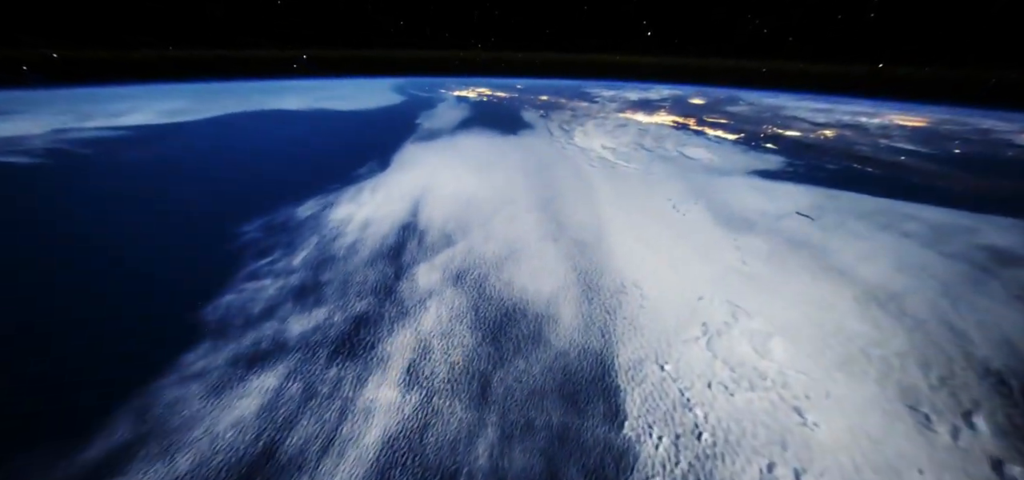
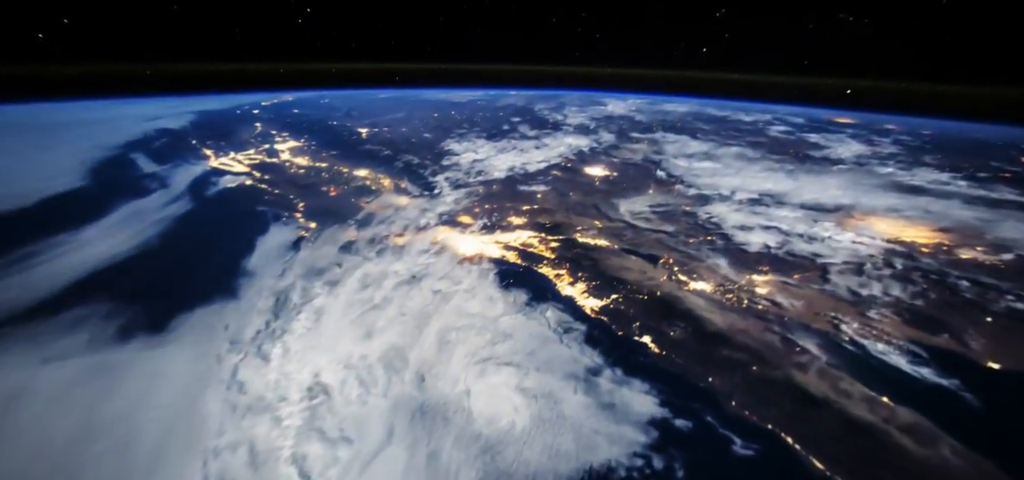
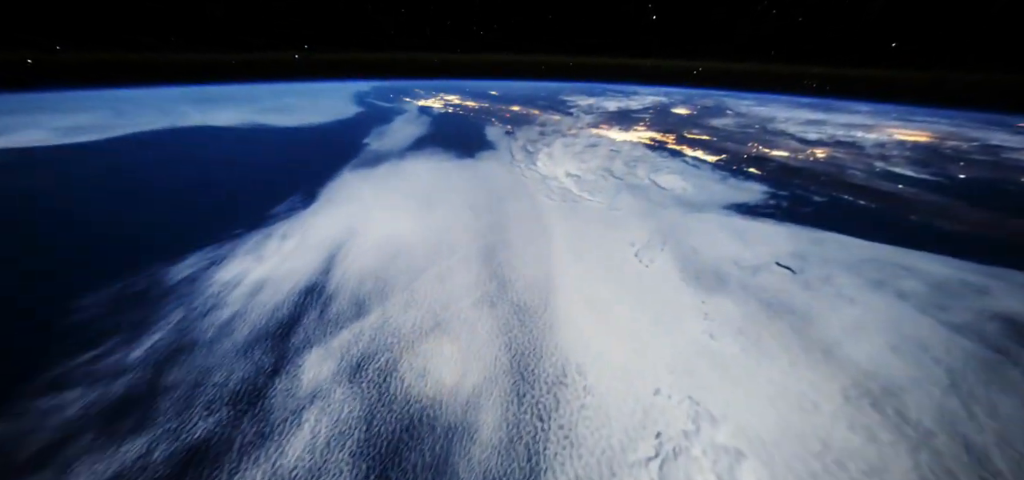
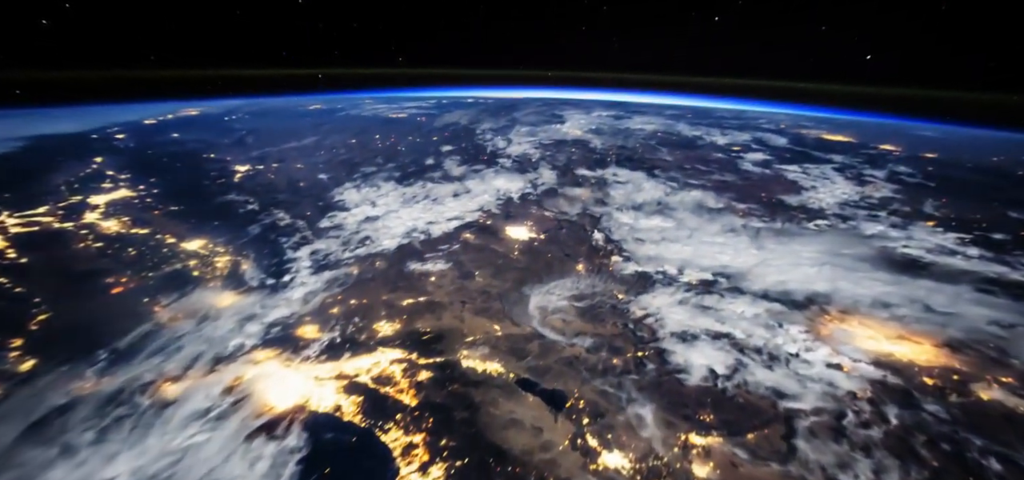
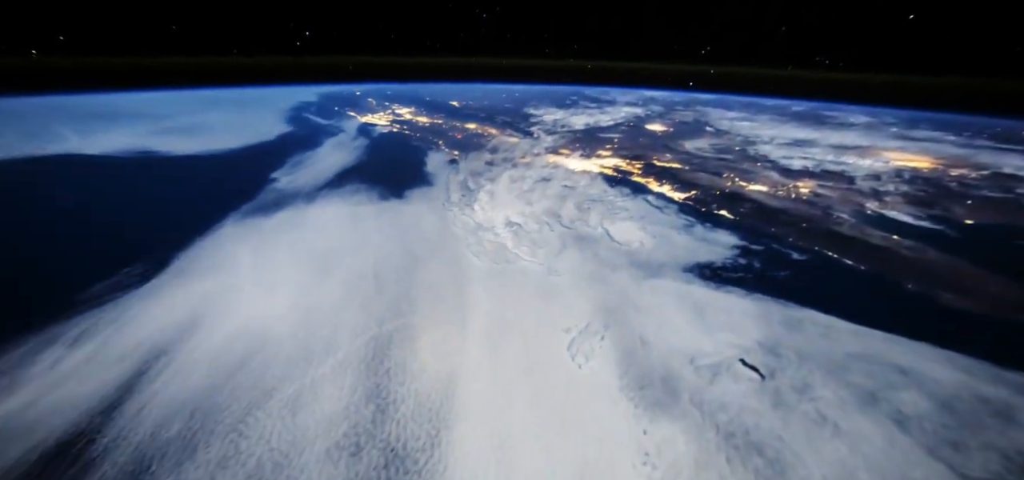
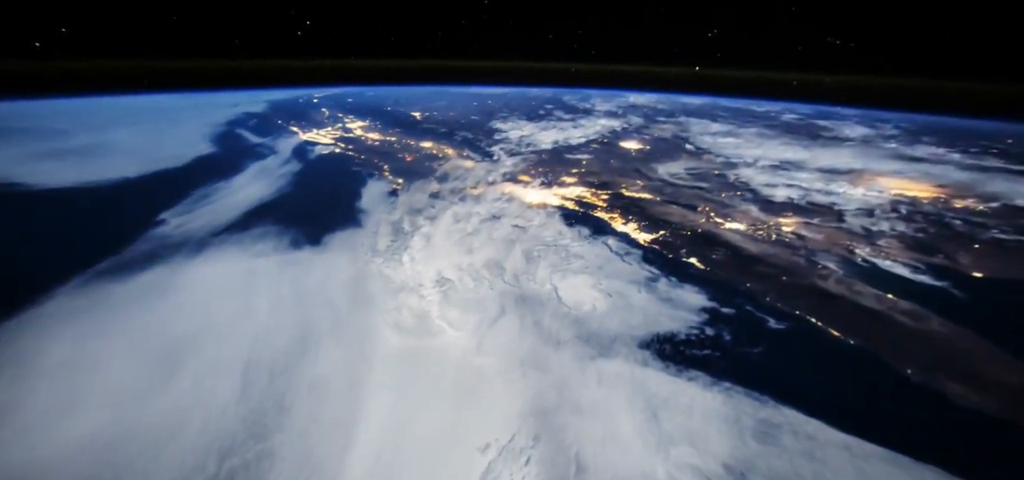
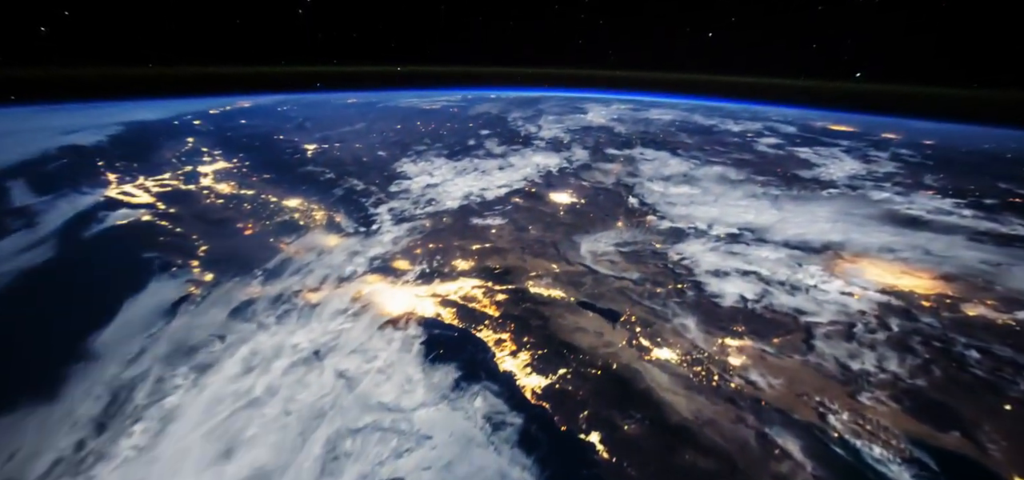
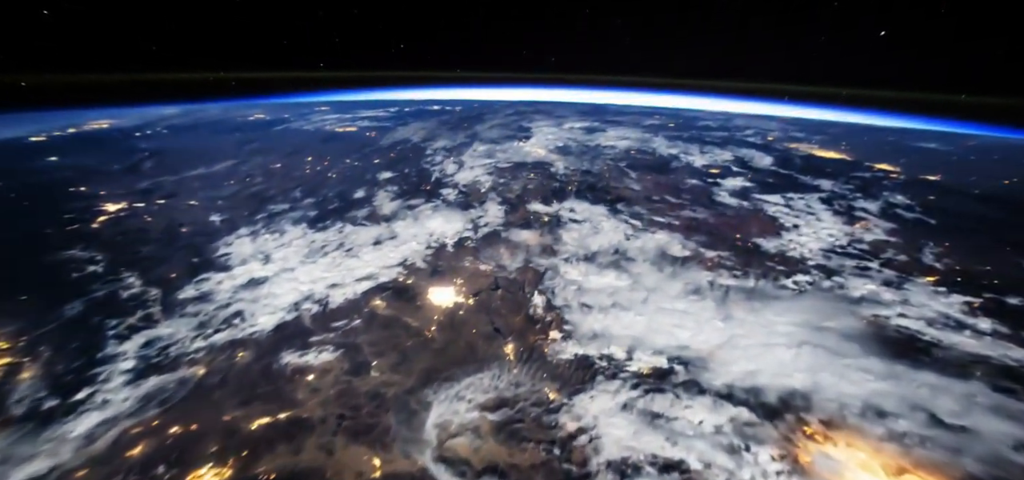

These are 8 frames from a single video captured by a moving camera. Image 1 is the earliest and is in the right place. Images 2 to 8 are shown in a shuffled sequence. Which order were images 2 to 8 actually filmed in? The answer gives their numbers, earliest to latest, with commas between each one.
3, 5, 6, 2, 7, 4, 8
